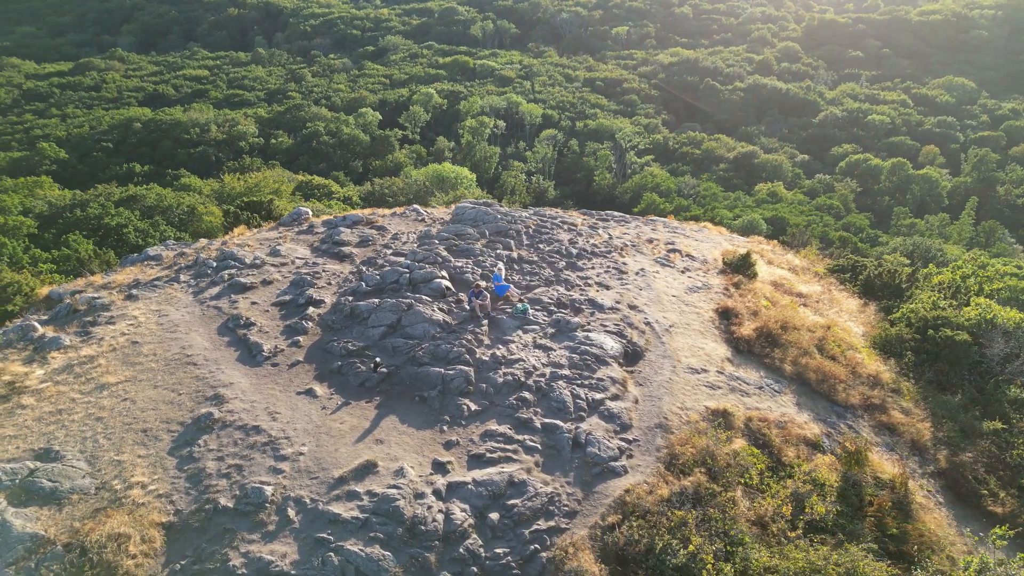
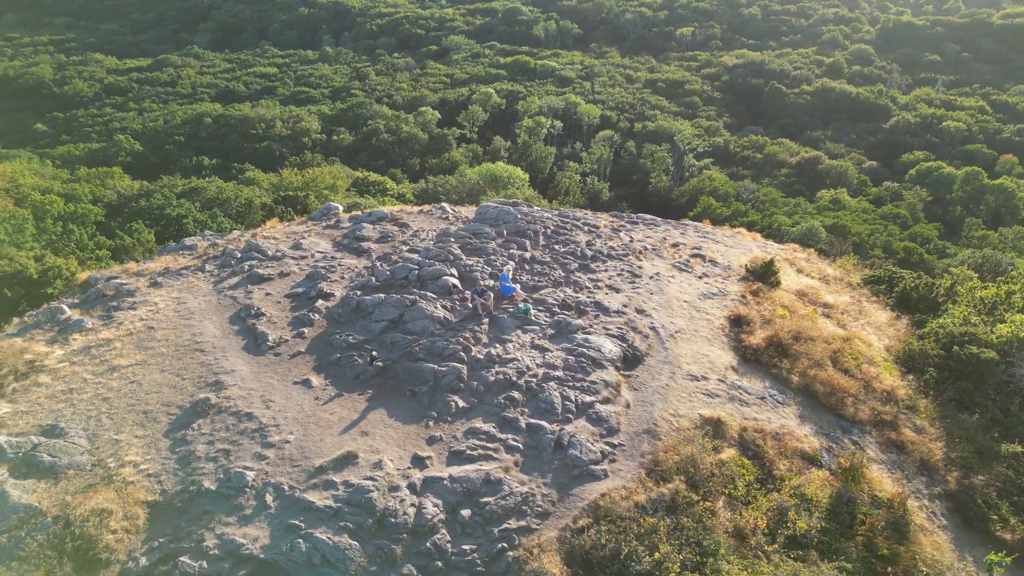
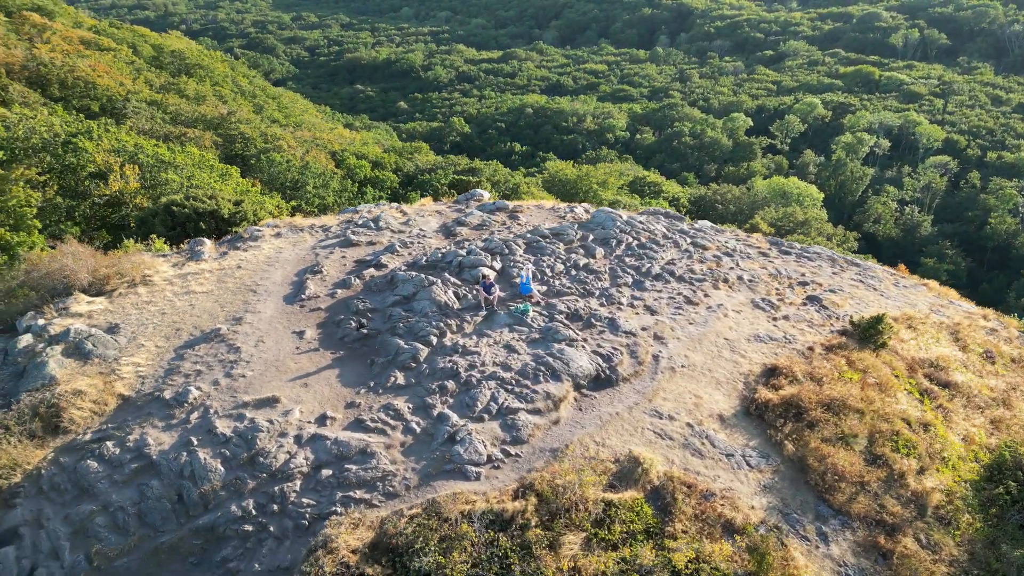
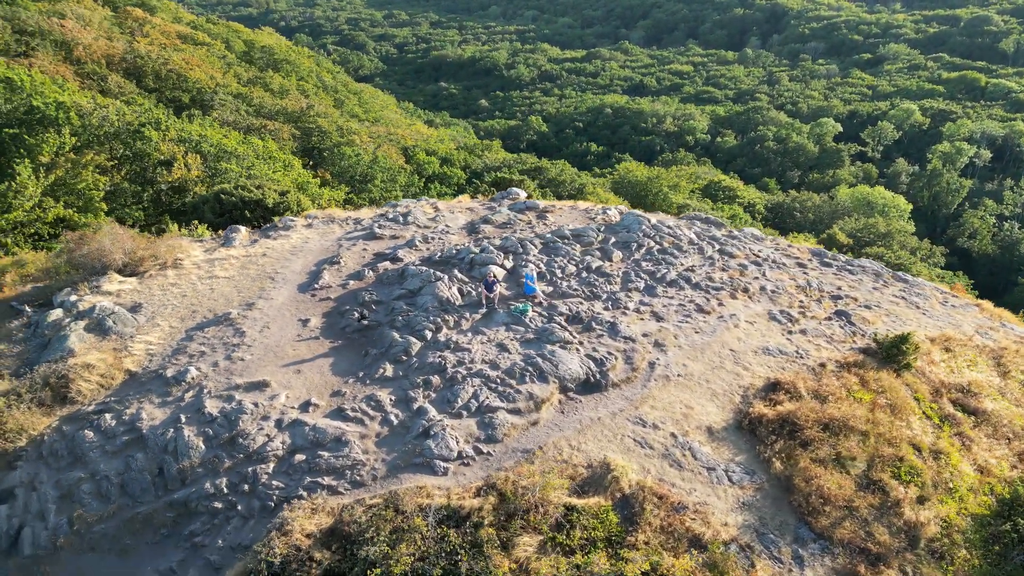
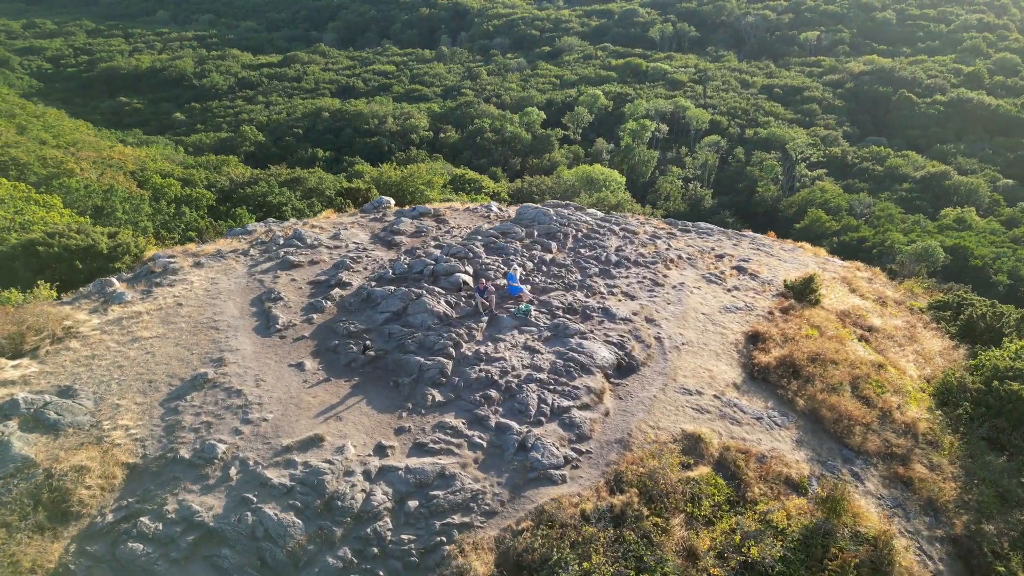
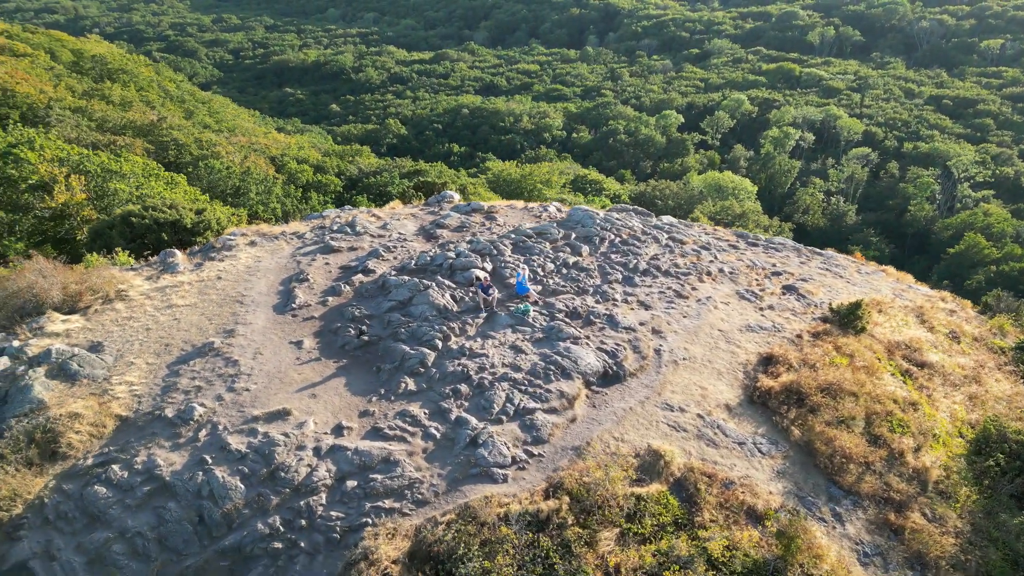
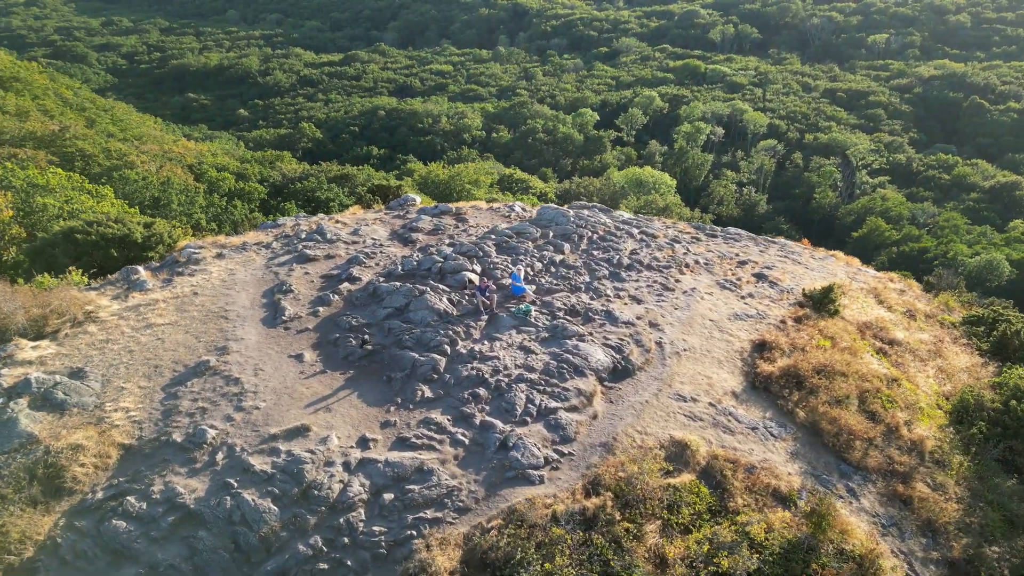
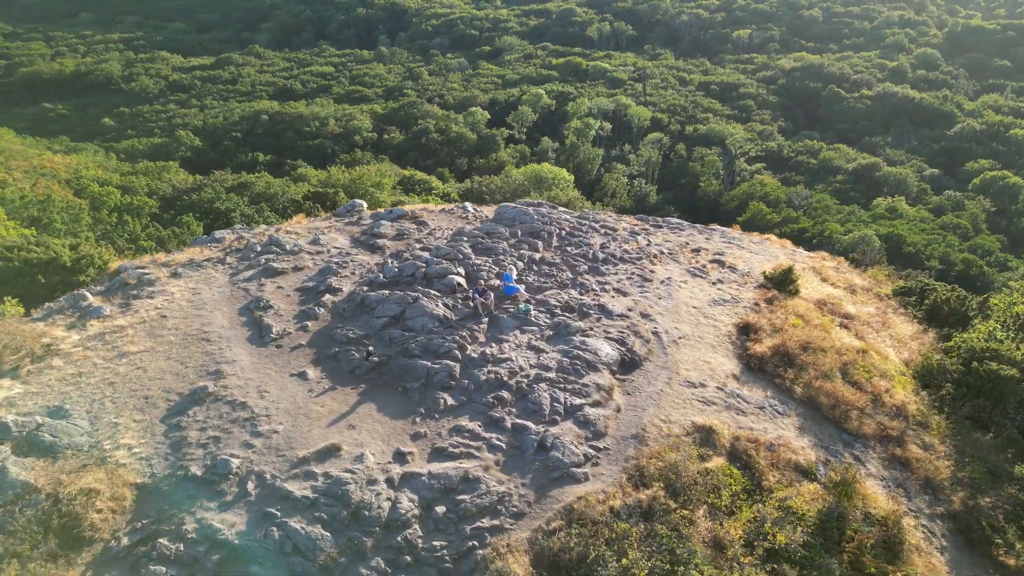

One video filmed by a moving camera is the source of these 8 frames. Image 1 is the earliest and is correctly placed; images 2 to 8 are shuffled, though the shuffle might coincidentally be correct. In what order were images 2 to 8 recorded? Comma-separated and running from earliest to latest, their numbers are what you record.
2, 8, 5, 7, 6, 3, 4
